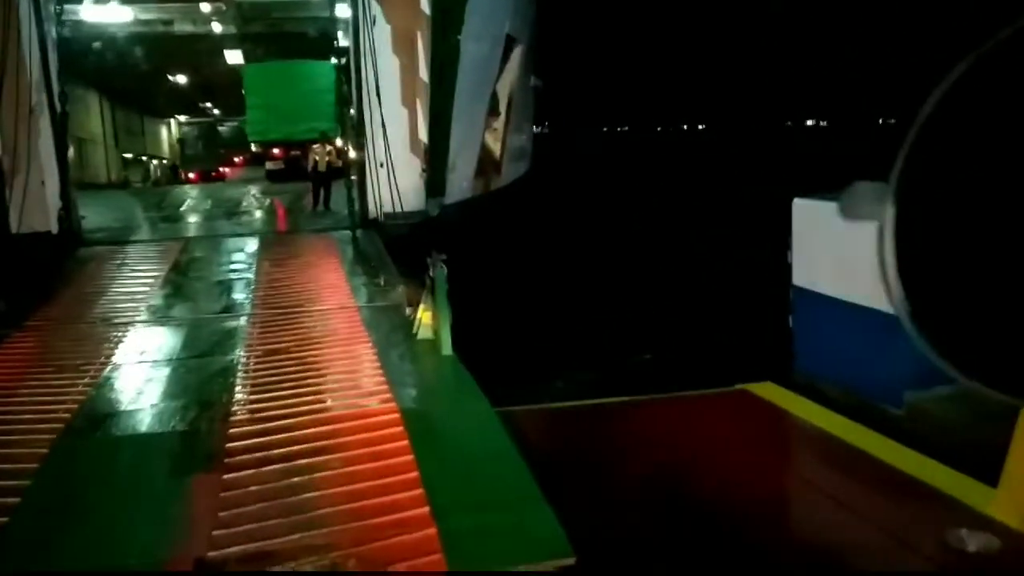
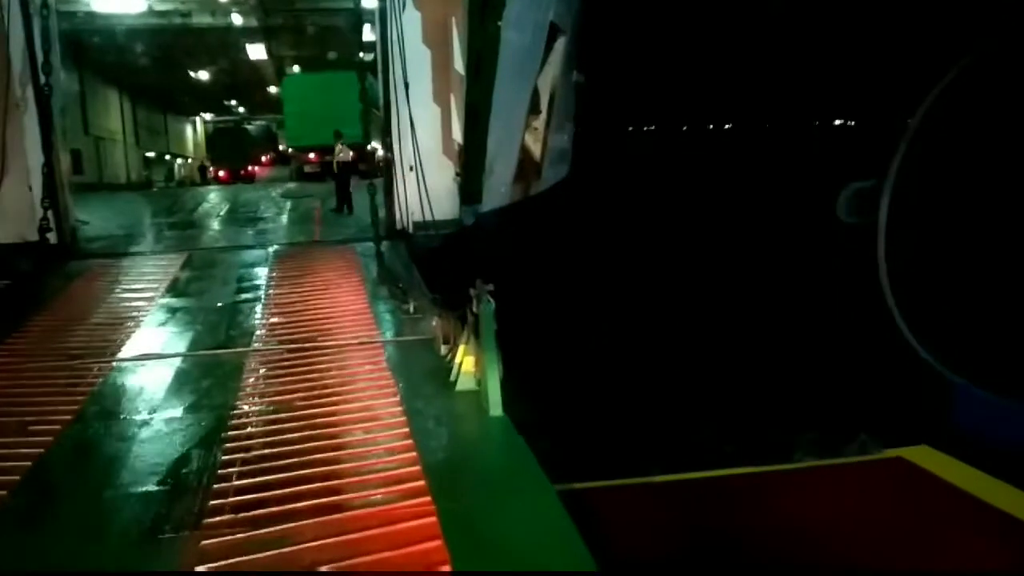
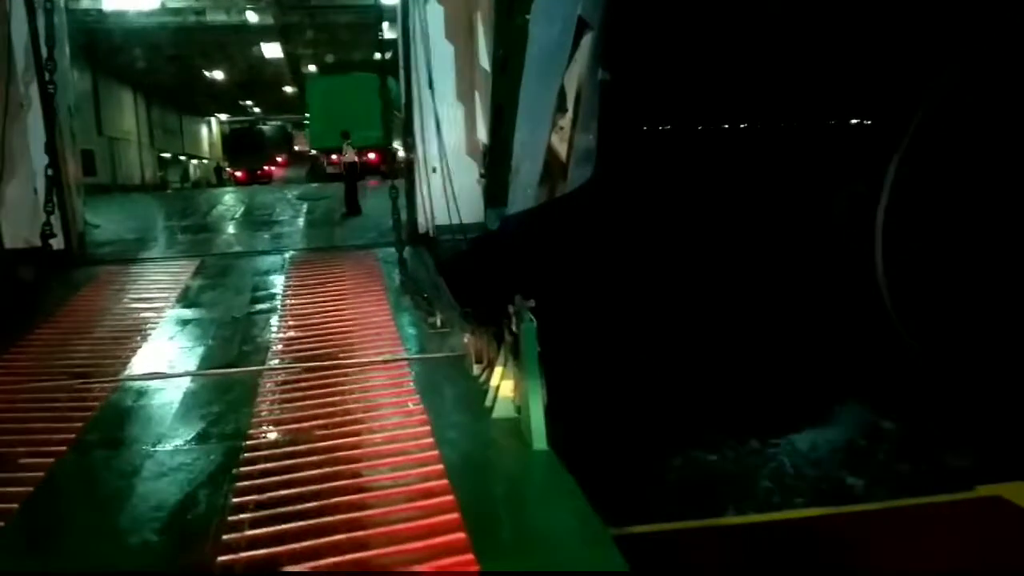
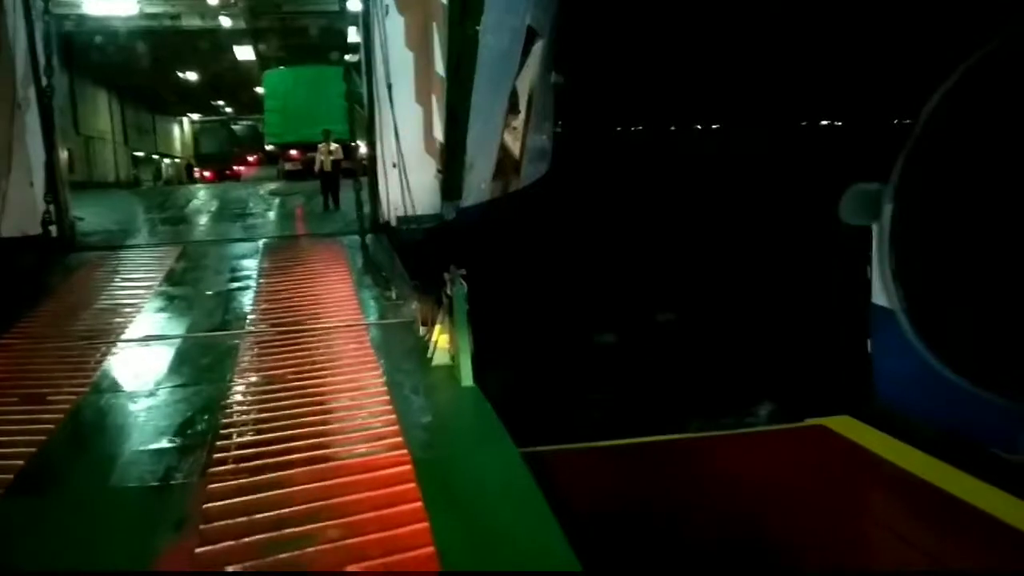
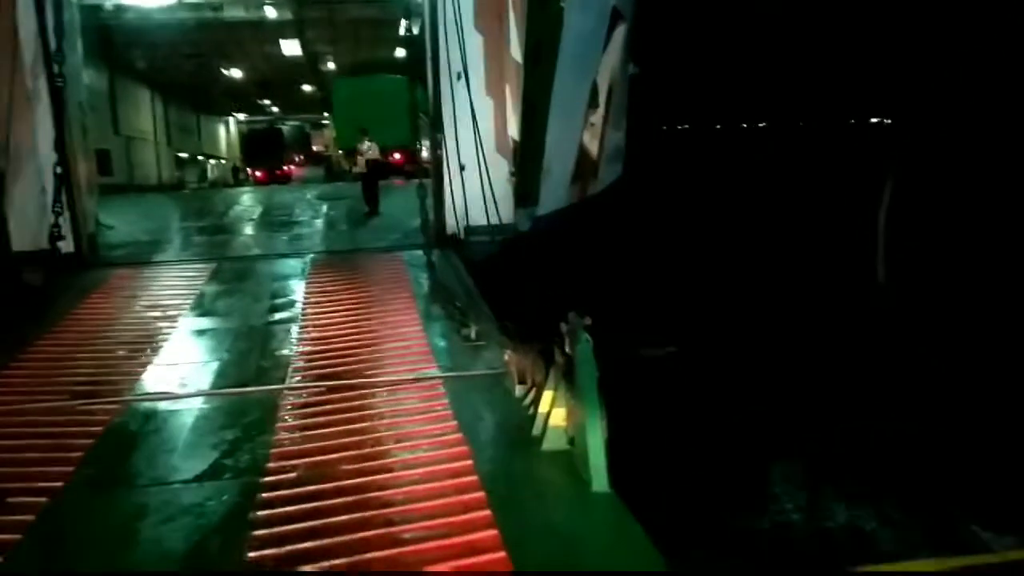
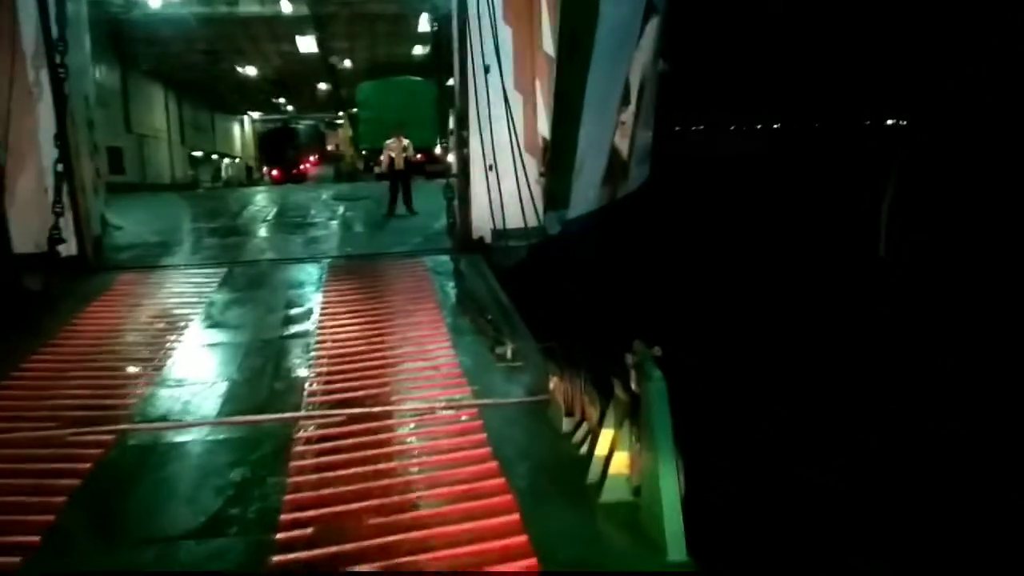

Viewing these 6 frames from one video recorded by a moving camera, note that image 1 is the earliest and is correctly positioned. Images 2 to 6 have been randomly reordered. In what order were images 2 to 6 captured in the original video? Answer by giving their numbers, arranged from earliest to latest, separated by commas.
4, 2, 3, 5, 6
